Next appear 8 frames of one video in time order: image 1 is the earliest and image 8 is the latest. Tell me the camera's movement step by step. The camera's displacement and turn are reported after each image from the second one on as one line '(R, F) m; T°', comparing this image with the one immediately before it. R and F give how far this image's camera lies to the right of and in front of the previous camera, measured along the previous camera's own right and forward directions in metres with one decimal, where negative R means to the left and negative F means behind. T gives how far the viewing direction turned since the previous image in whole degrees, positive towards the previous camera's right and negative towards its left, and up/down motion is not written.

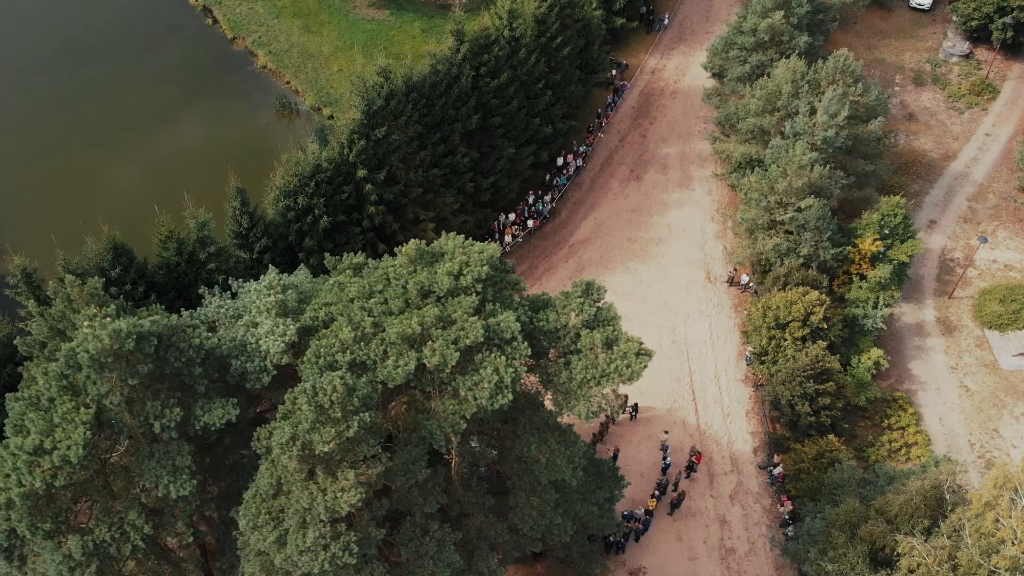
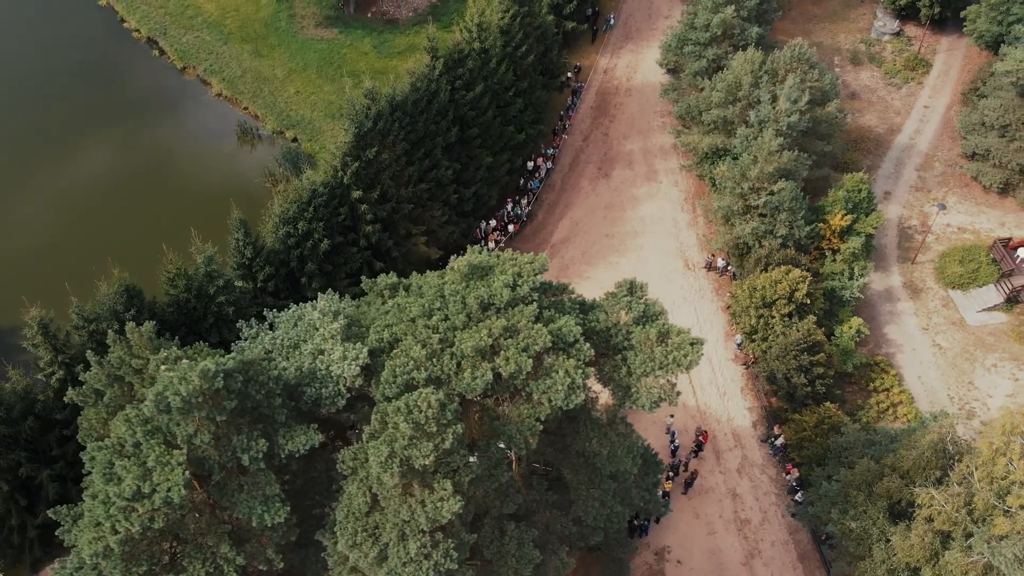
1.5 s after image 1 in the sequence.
(-3.0, -1.0) m; +4°
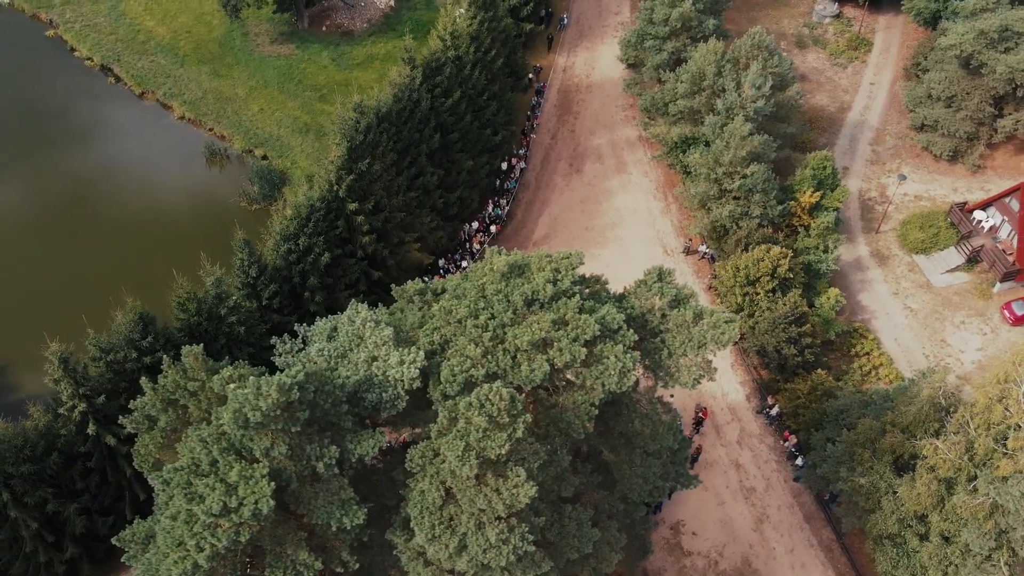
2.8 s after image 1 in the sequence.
(-2.6, -1.0) m; +4°
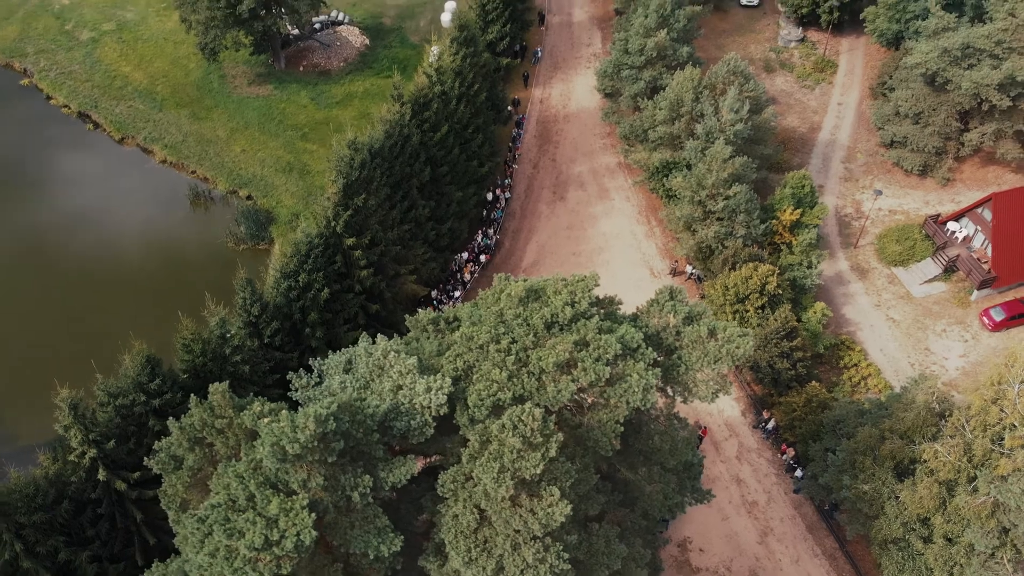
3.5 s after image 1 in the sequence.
(-1.4, -0.6) m; +2°
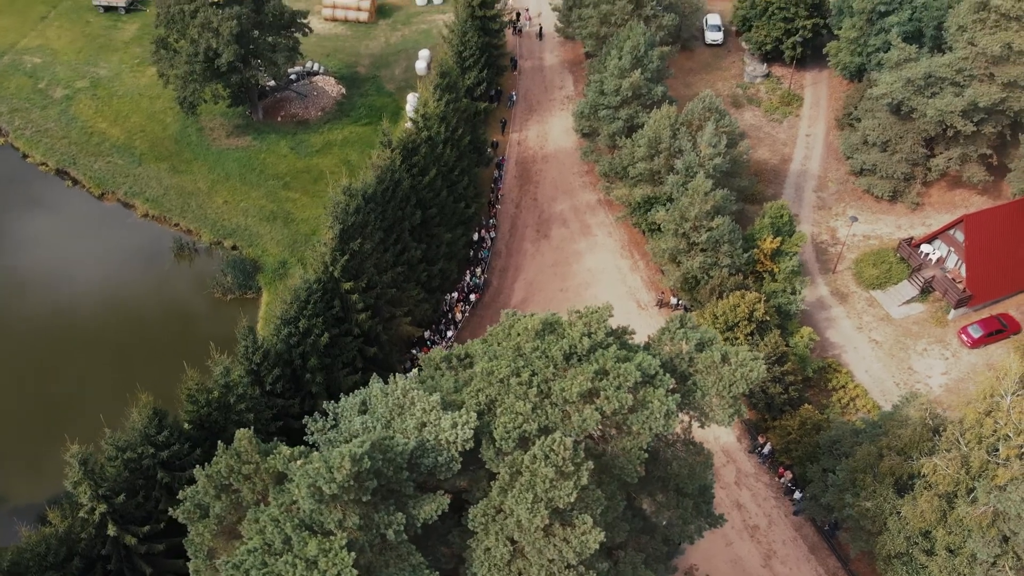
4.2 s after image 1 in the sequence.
(-1.4, -0.6) m; +2°
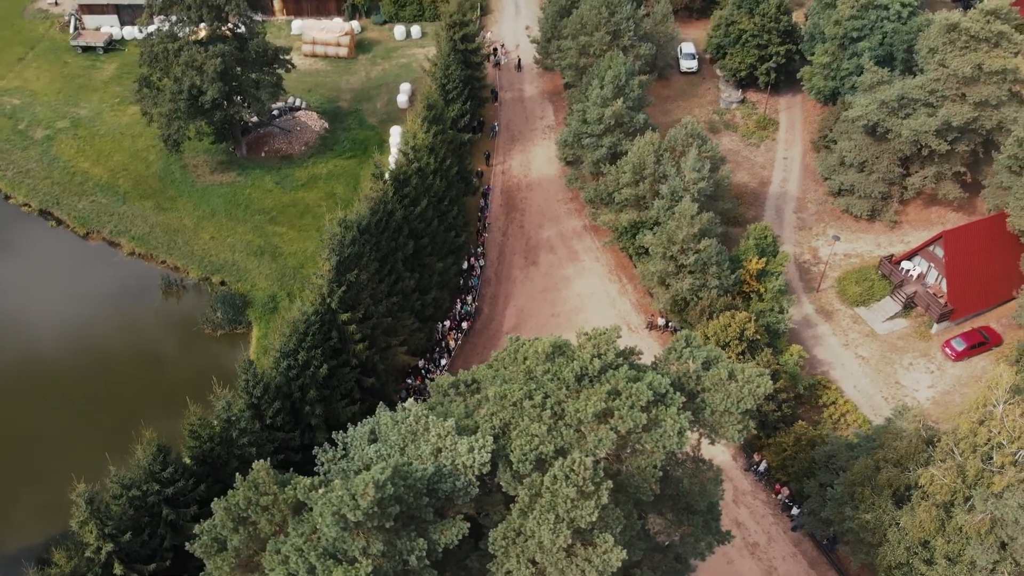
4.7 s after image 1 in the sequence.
(-1.0, -0.4) m; +2°
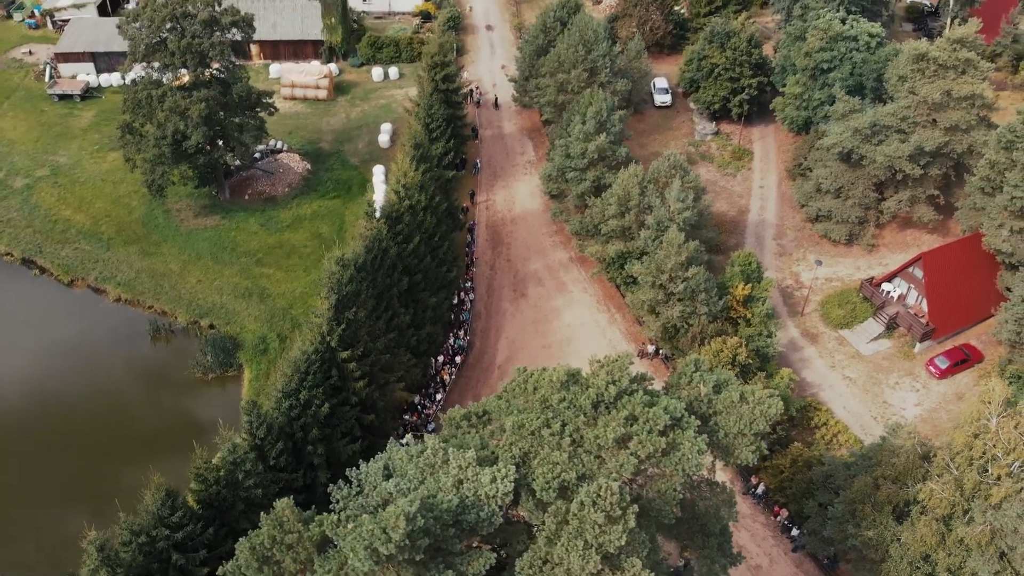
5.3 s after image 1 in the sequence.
(-1.2, -0.5) m; +2°
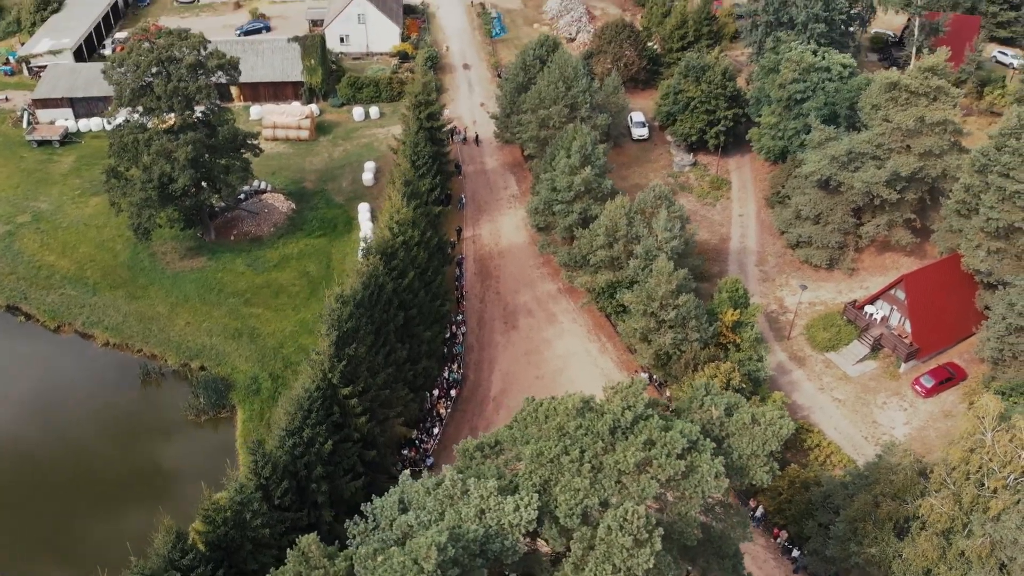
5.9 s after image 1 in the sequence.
(-1.3, -0.5) m; +2°
